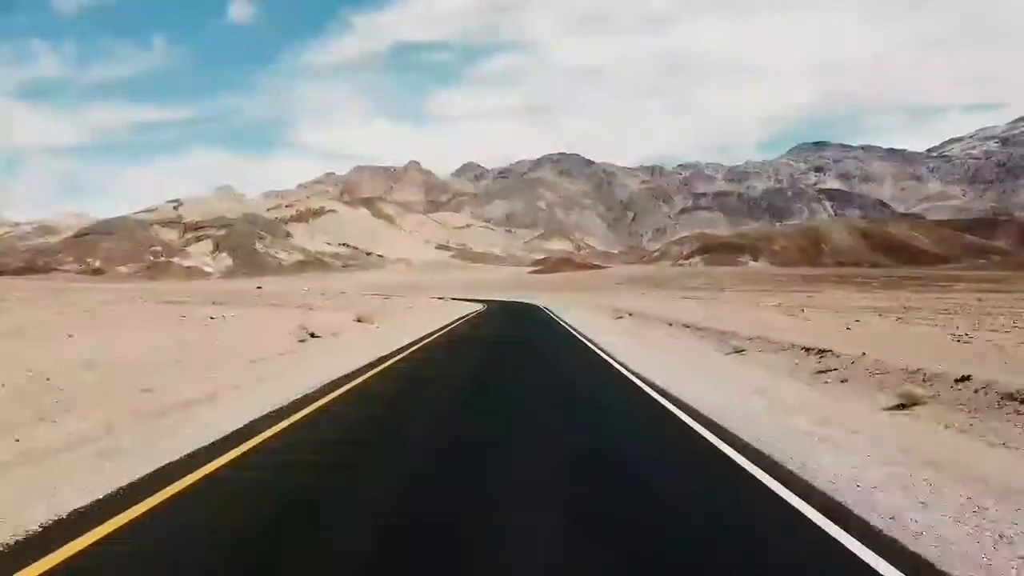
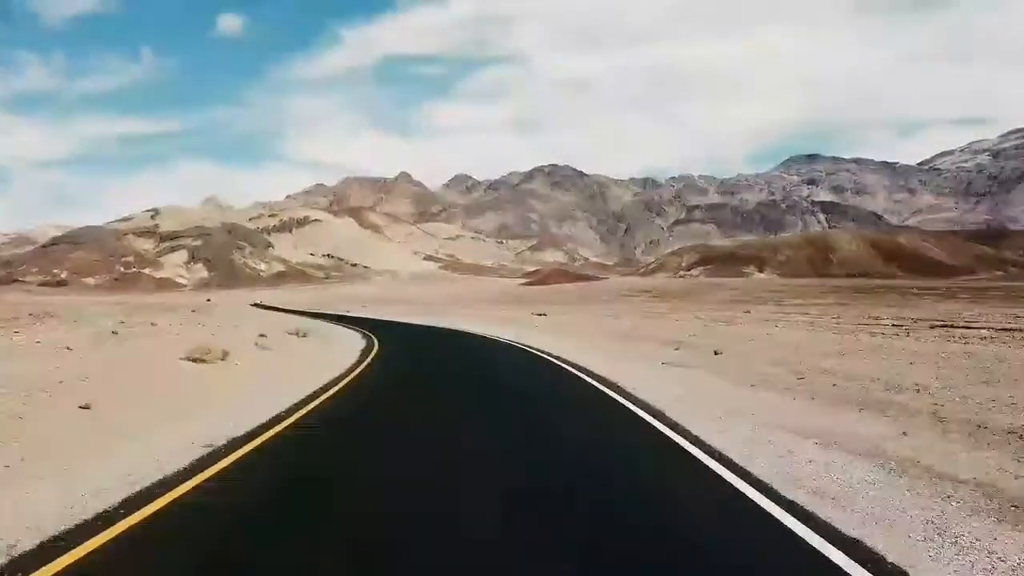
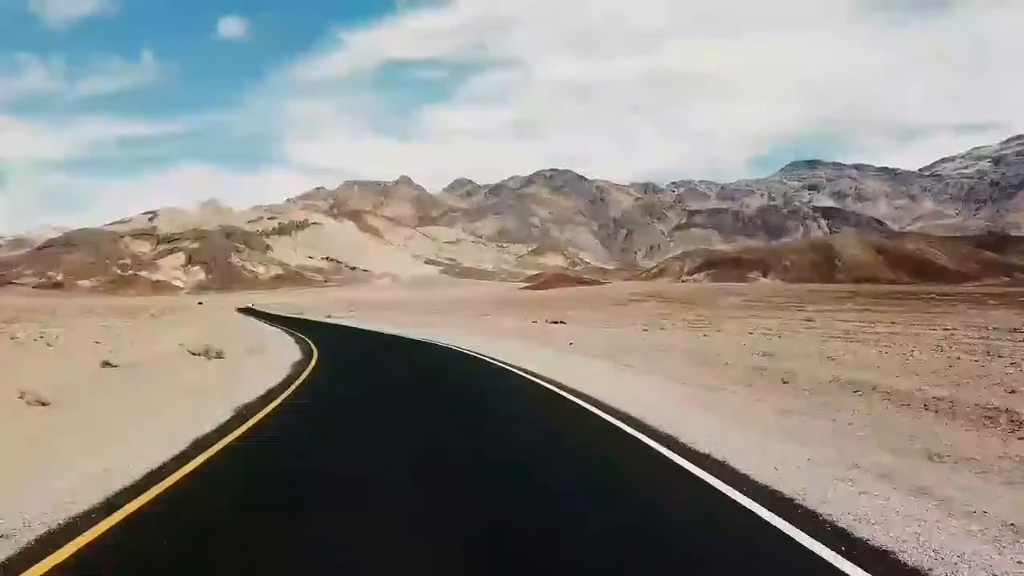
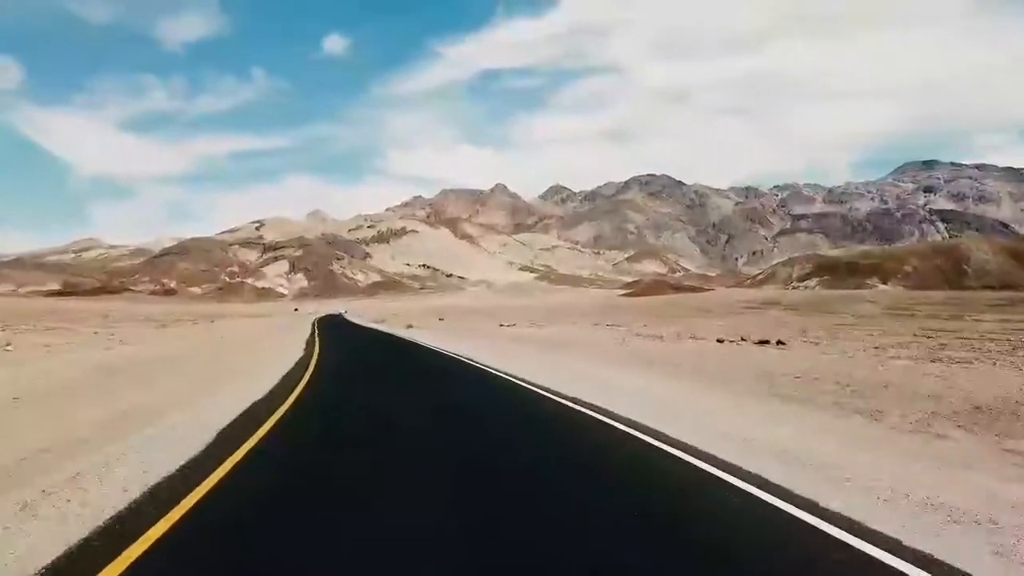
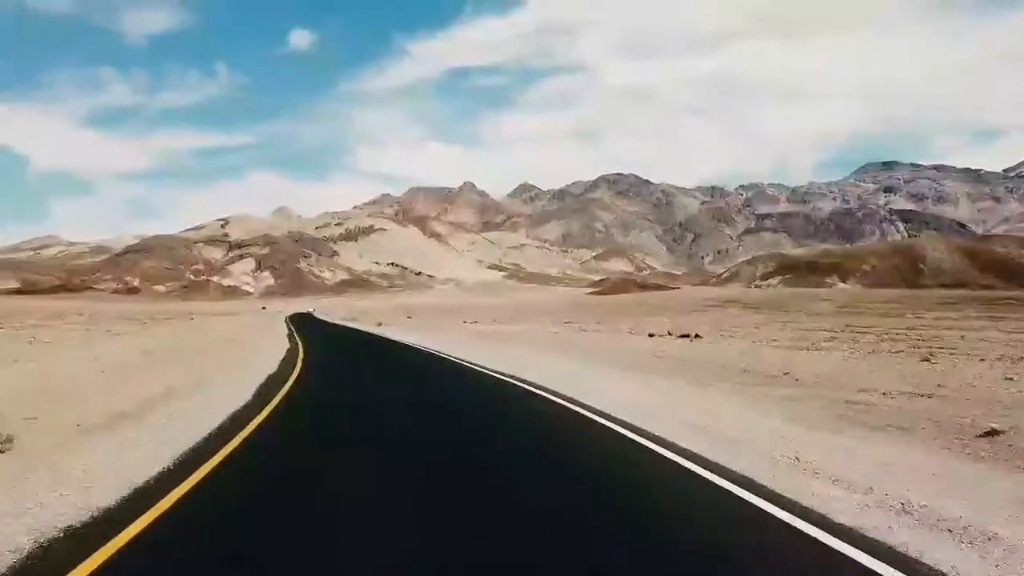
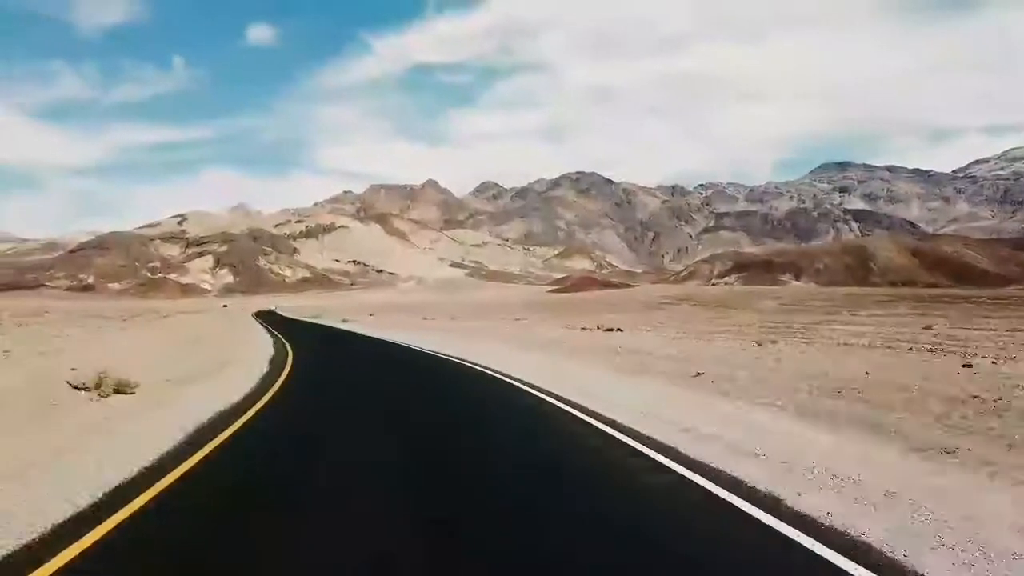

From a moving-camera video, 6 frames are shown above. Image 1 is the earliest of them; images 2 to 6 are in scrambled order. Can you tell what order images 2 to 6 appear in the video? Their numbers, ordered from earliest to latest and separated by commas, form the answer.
2, 3, 6, 5, 4
